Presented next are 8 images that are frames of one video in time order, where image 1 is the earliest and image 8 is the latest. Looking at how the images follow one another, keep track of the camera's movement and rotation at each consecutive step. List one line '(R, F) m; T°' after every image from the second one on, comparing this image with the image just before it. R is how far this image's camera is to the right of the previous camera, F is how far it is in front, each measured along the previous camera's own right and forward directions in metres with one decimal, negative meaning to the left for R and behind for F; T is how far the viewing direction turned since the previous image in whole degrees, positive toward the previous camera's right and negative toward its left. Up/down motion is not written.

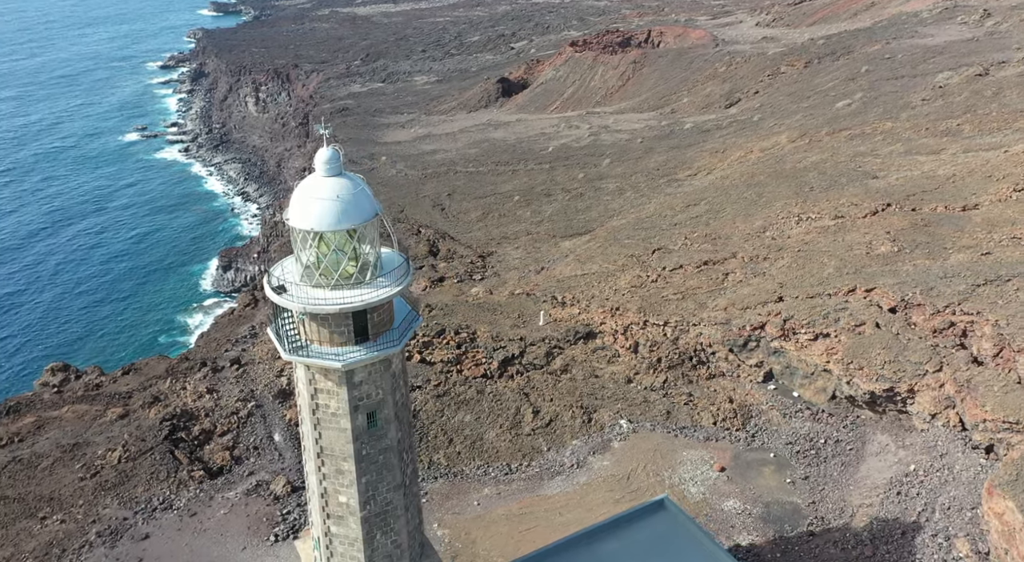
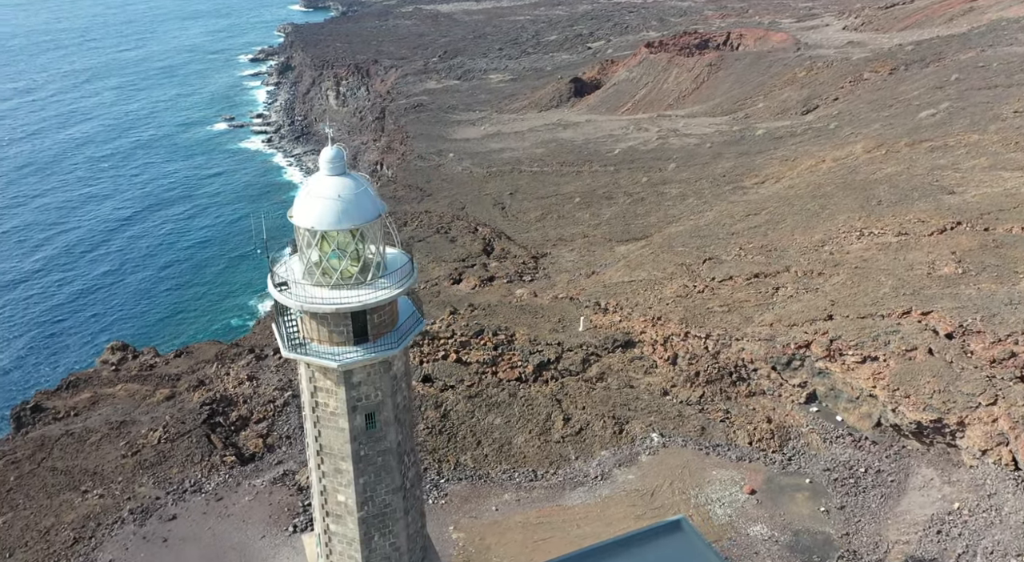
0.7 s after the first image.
(+2.7, +0.5) m; -6°
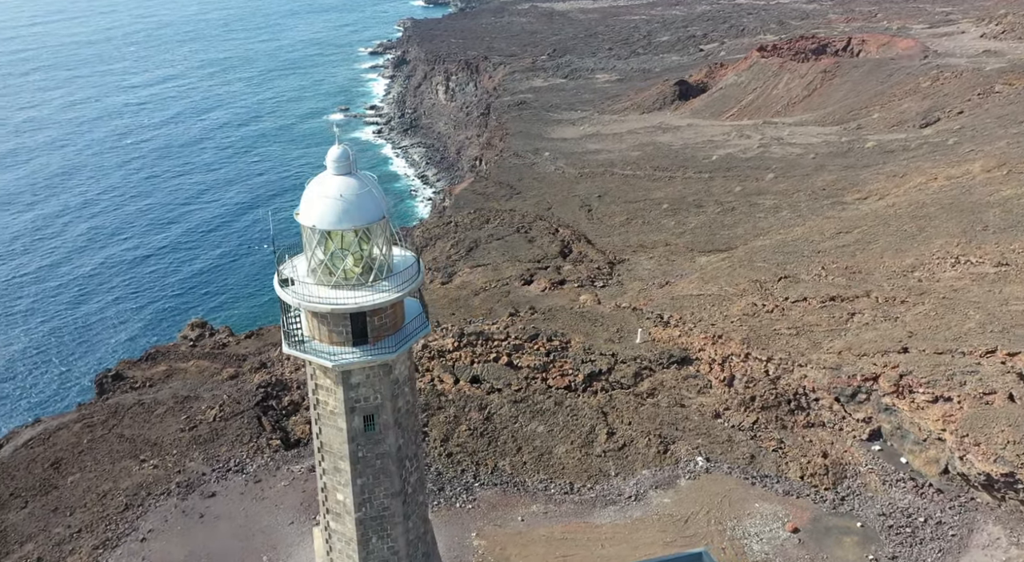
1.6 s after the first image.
(+3.7, +1.0) m; -9°
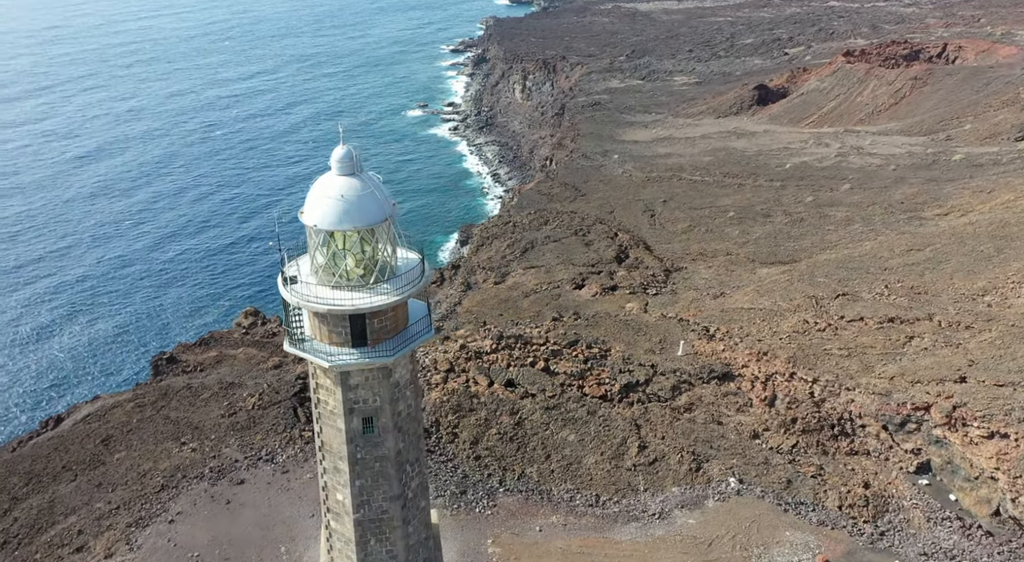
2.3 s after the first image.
(+2.6, +0.8) m; -6°
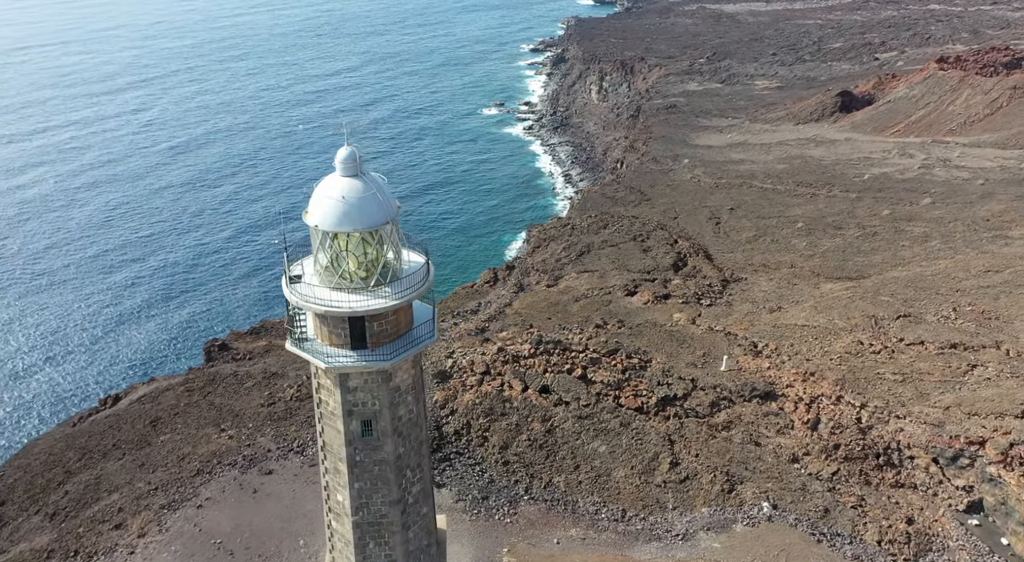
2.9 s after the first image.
(+2.5, +0.9) m; -6°
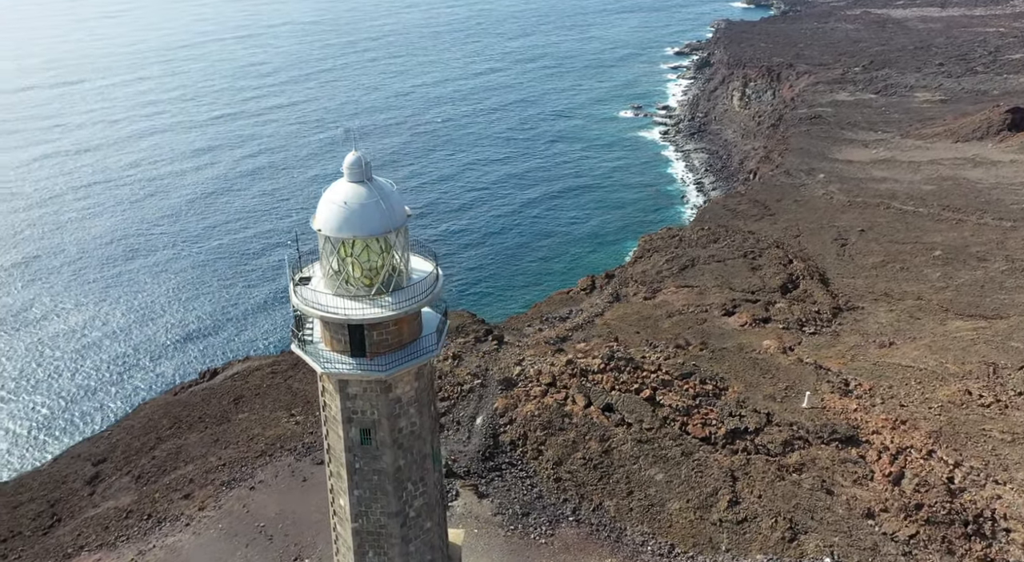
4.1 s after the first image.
(+4.1, +2.1) m; -11°
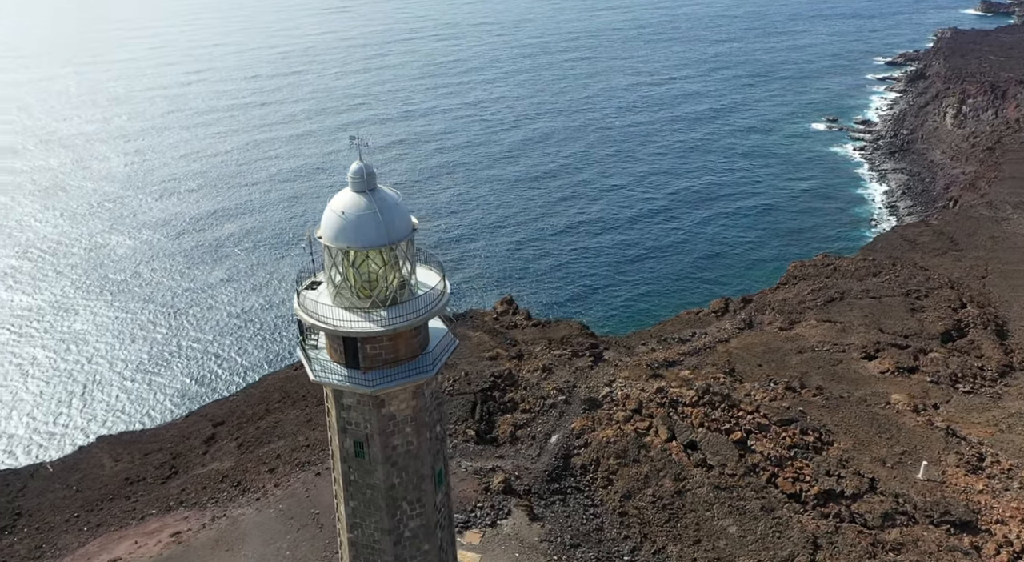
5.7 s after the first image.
(+5.0, +2.7) m; -15°
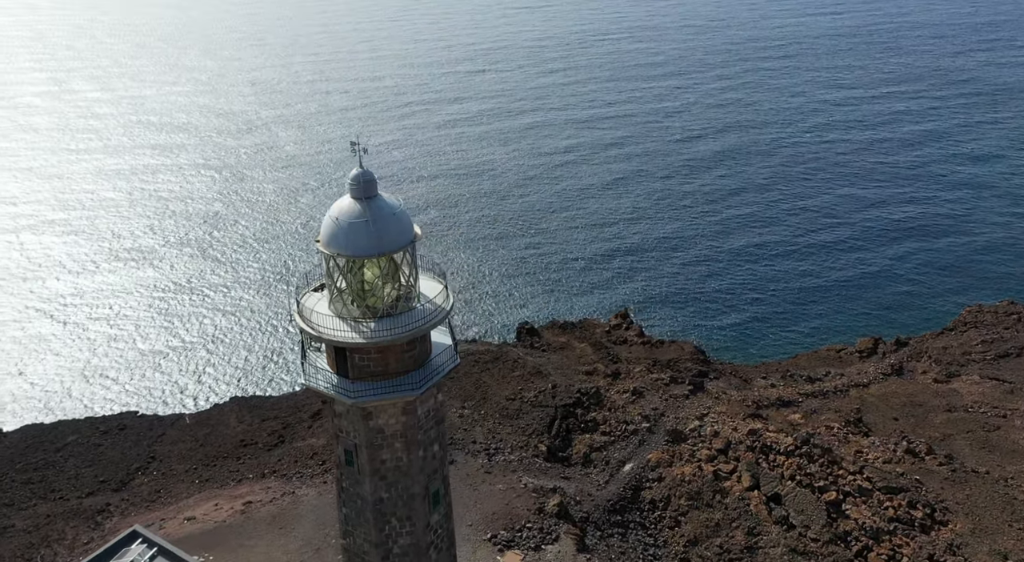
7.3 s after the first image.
(+4.6, +3.0) m; -15°
